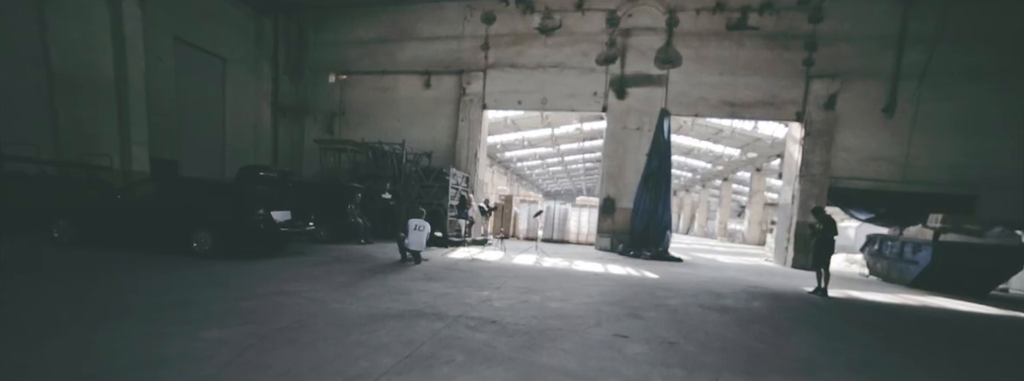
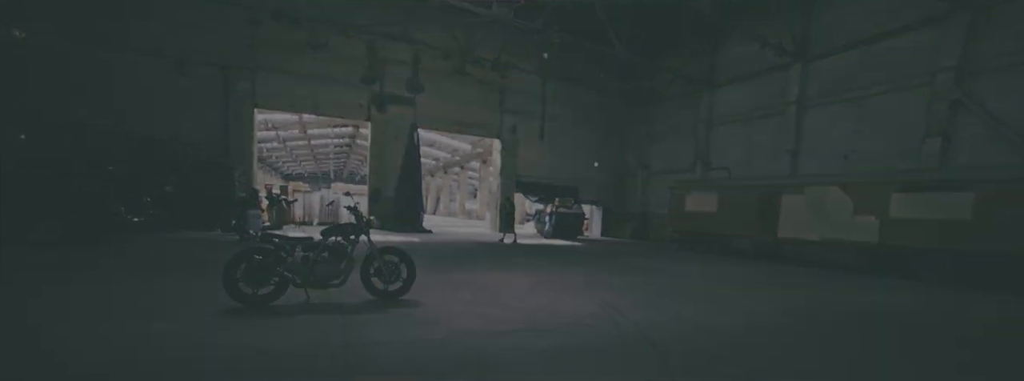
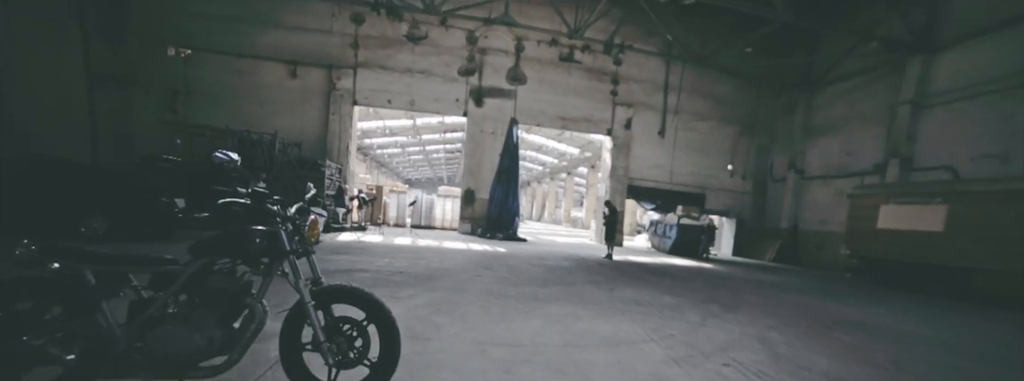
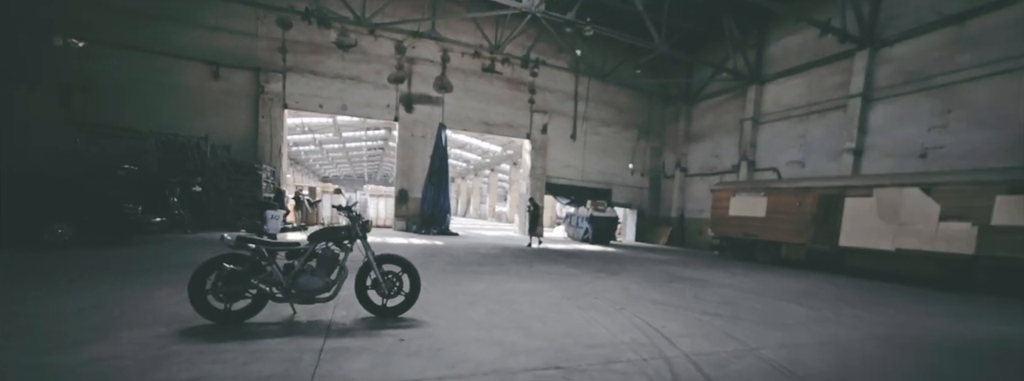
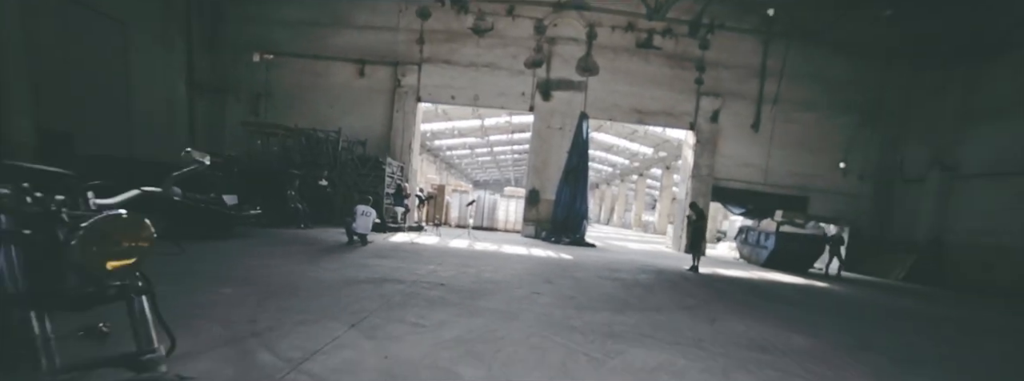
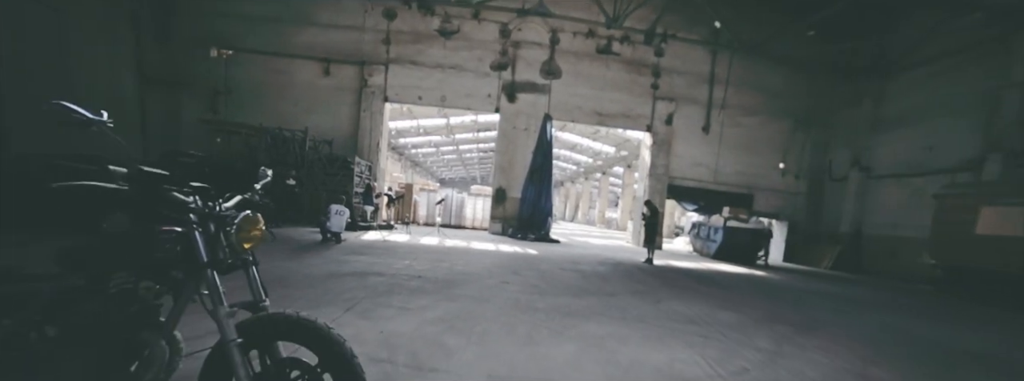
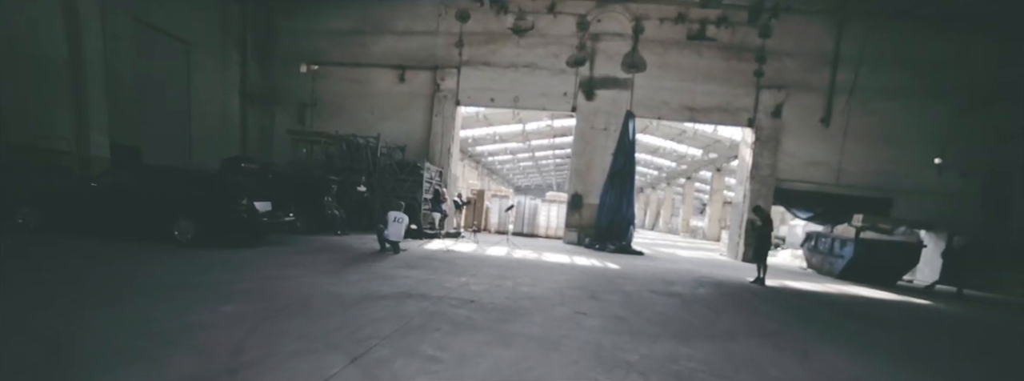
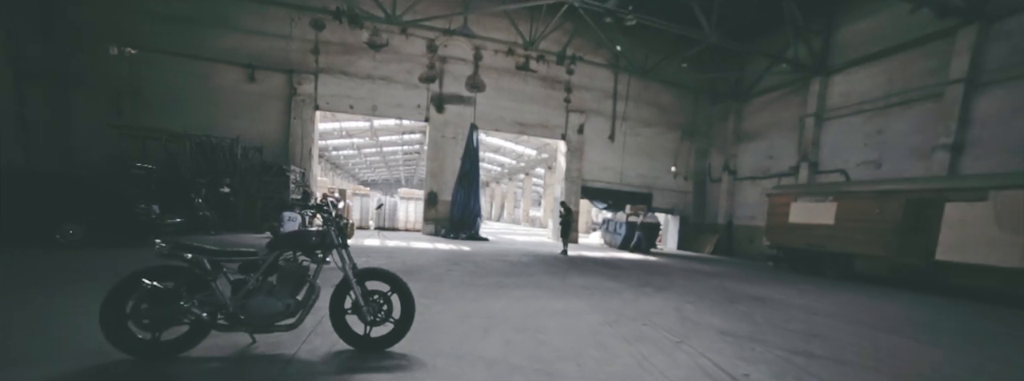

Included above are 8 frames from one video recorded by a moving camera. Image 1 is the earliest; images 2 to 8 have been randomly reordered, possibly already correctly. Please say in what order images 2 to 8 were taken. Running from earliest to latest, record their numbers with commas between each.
7, 5, 6, 3, 8, 4, 2
